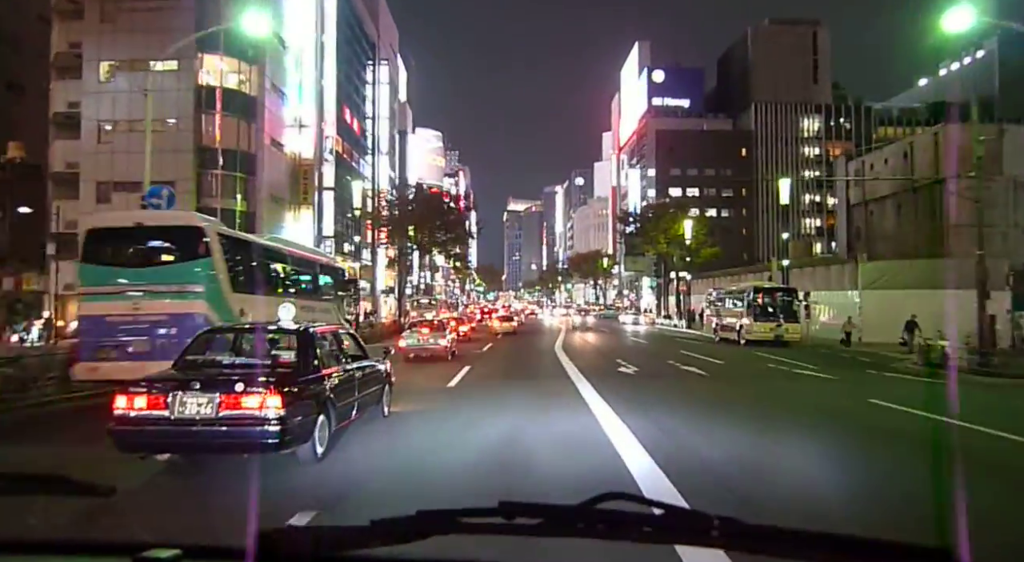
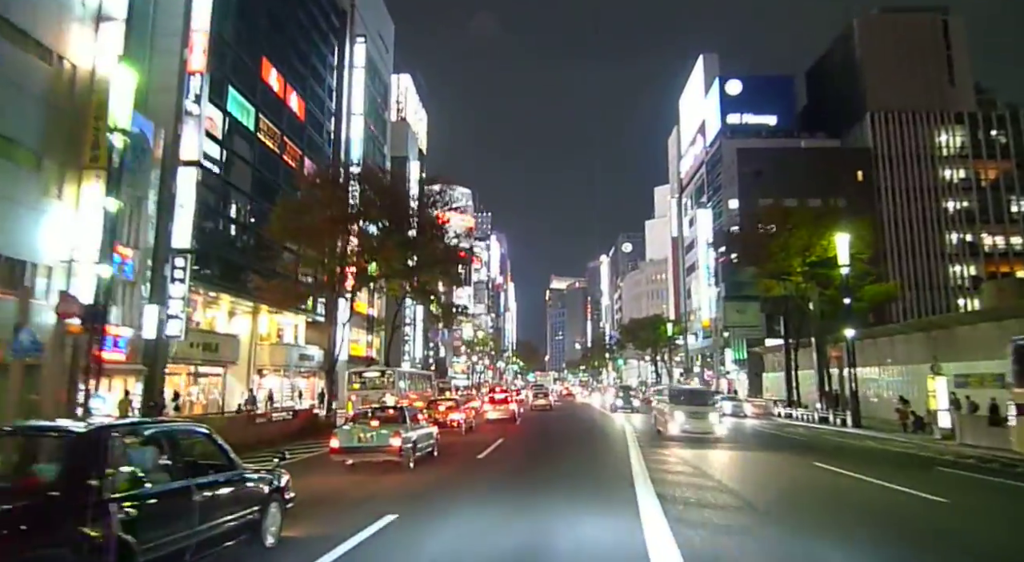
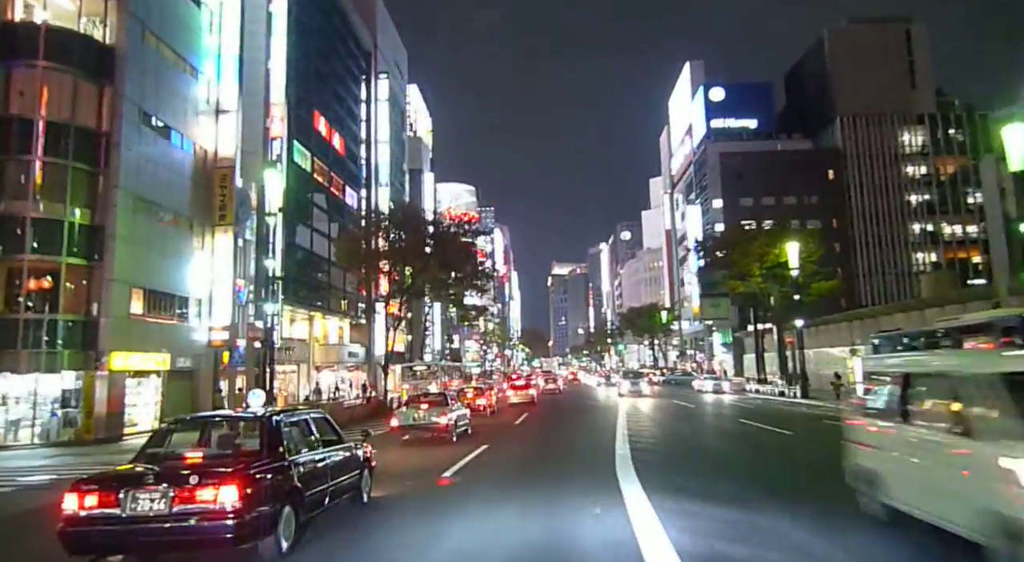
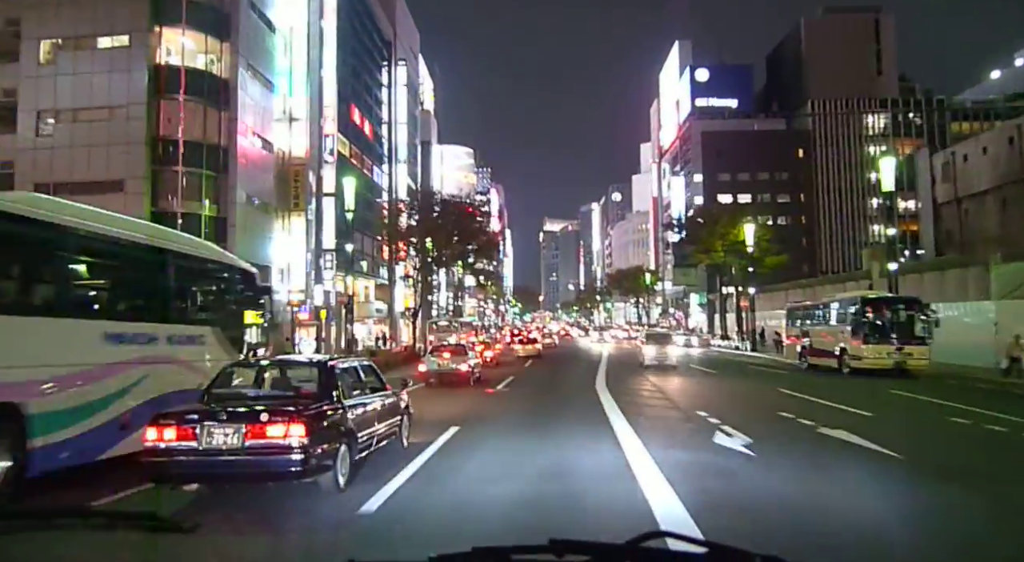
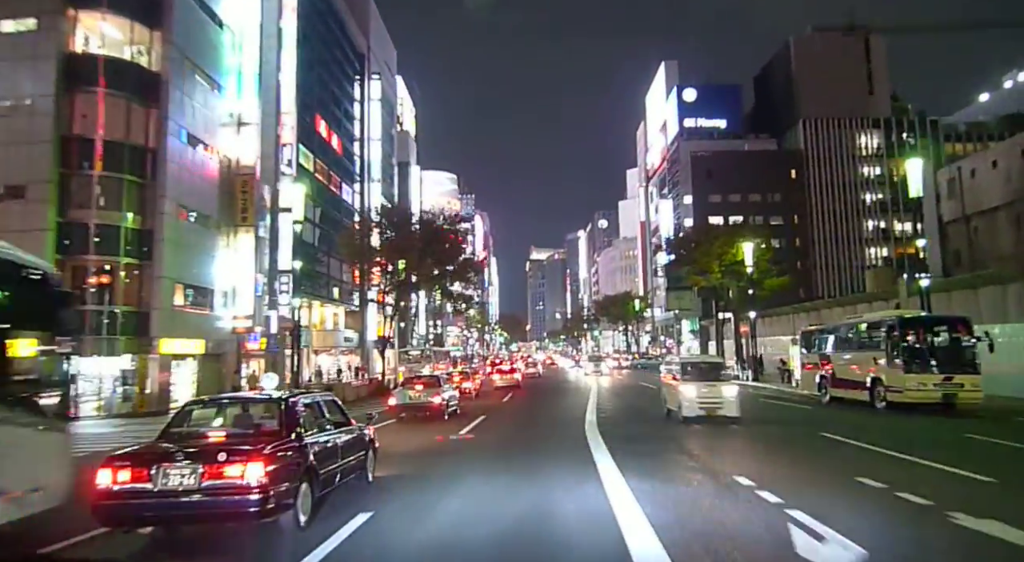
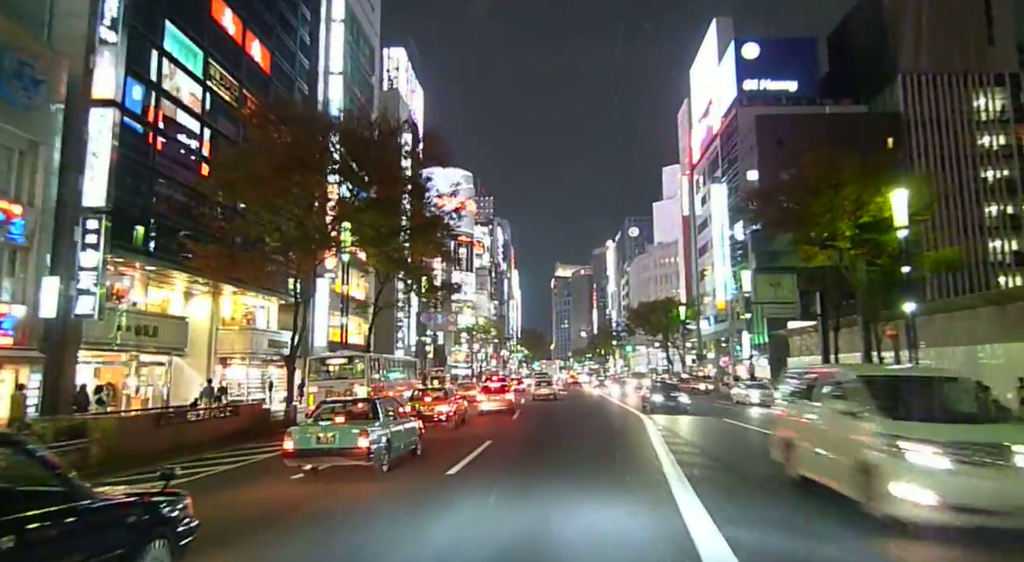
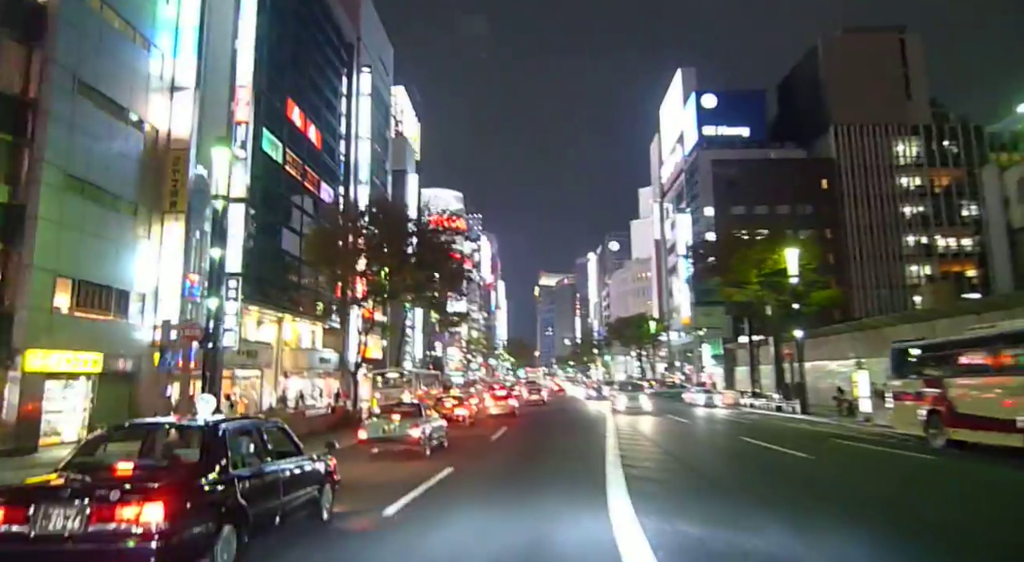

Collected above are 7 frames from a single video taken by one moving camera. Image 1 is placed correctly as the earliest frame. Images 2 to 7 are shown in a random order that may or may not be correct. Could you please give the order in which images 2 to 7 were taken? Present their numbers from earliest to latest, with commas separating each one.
4, 5, 3, 7, 2, 6
